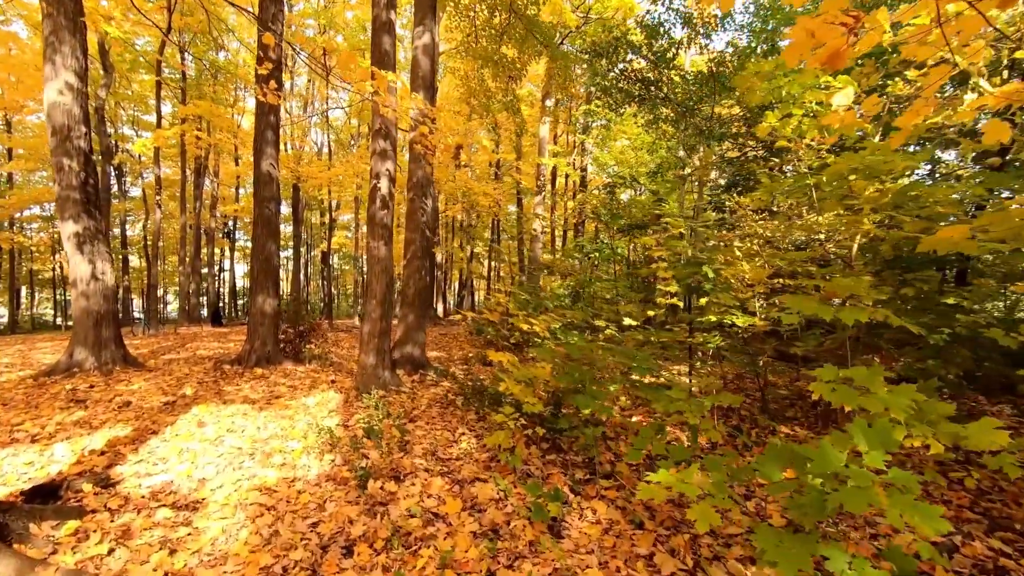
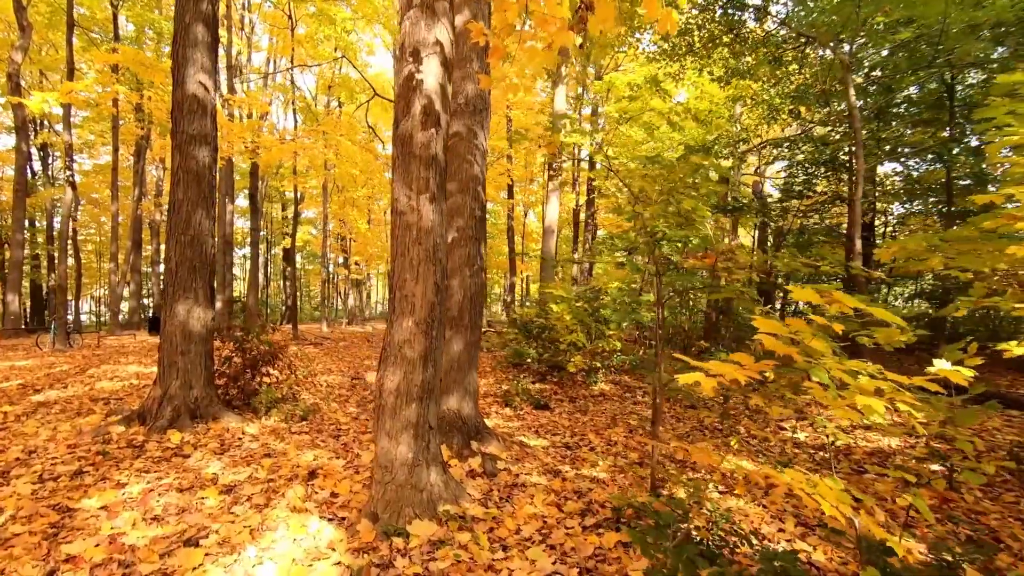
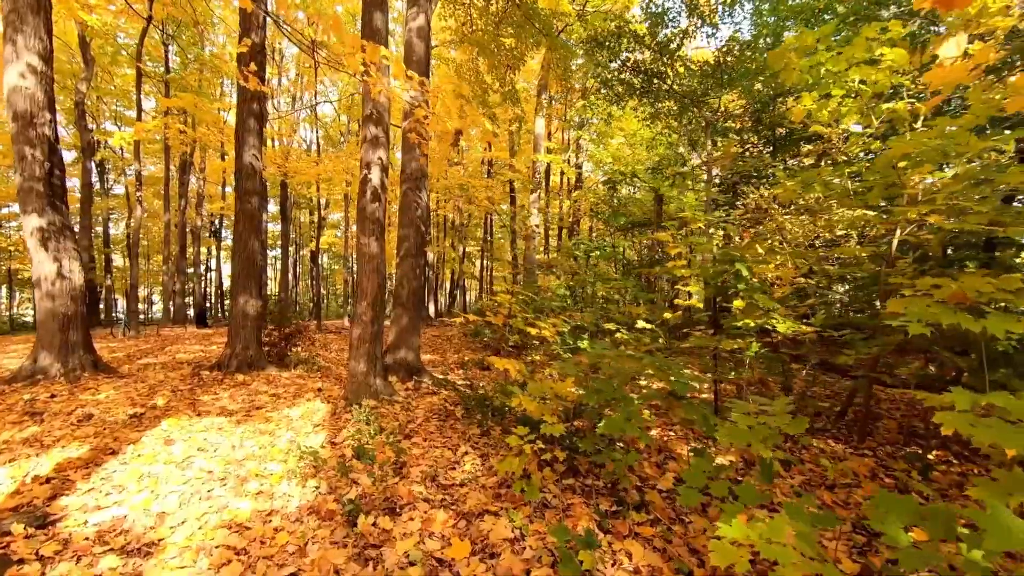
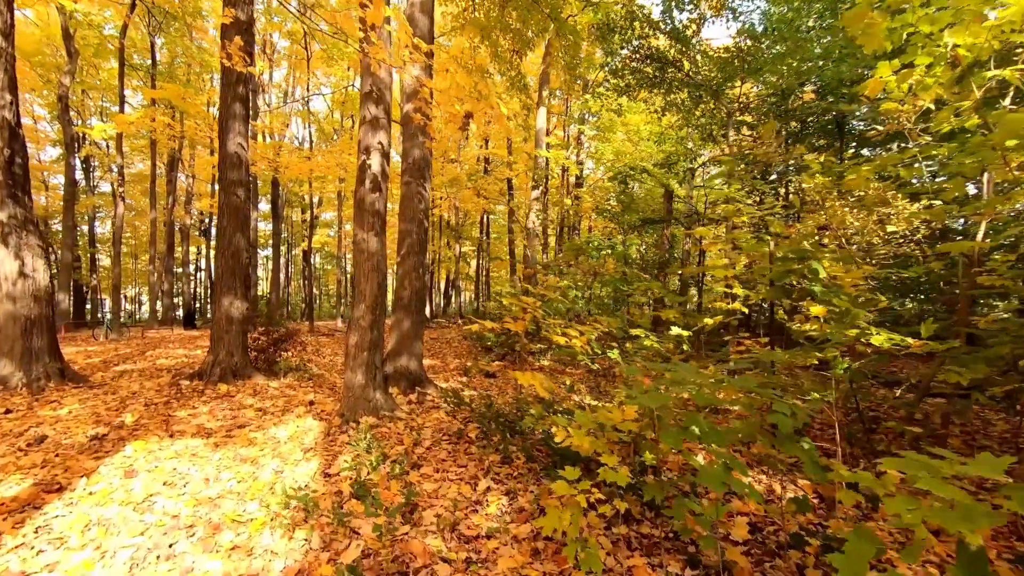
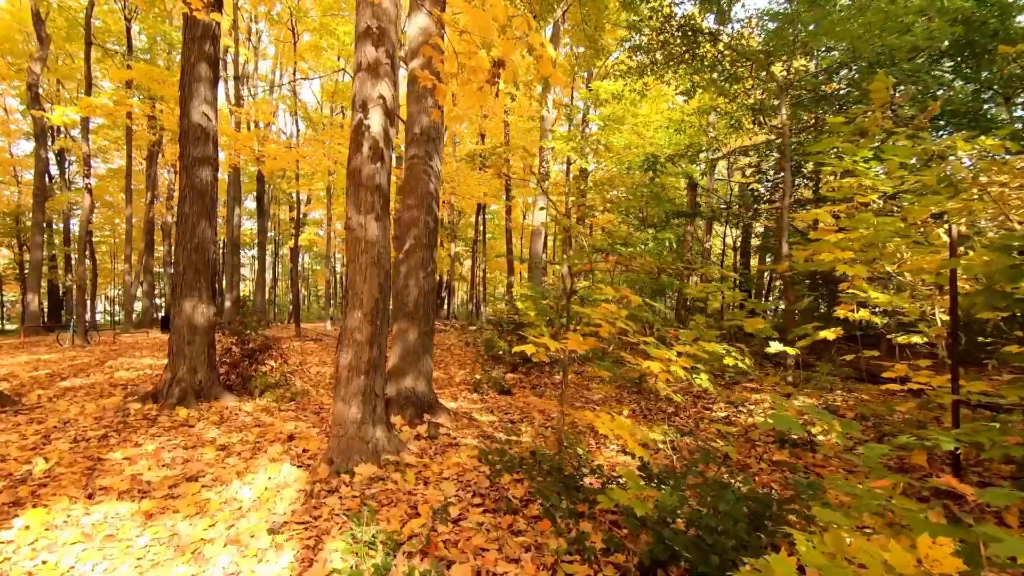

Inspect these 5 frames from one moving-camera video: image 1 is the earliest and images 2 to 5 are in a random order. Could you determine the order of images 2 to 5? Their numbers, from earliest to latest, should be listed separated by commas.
3, 4, 5, 2
